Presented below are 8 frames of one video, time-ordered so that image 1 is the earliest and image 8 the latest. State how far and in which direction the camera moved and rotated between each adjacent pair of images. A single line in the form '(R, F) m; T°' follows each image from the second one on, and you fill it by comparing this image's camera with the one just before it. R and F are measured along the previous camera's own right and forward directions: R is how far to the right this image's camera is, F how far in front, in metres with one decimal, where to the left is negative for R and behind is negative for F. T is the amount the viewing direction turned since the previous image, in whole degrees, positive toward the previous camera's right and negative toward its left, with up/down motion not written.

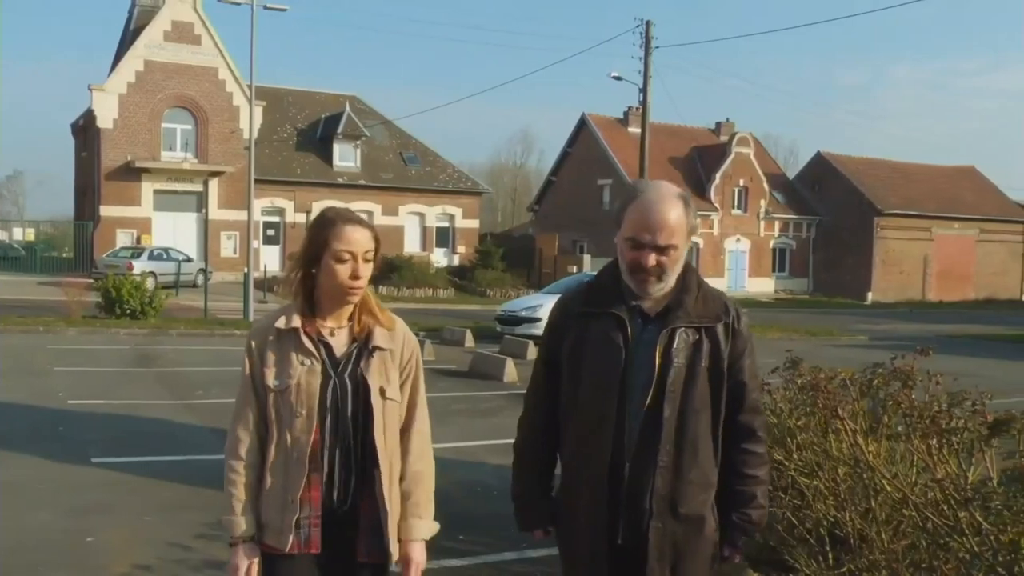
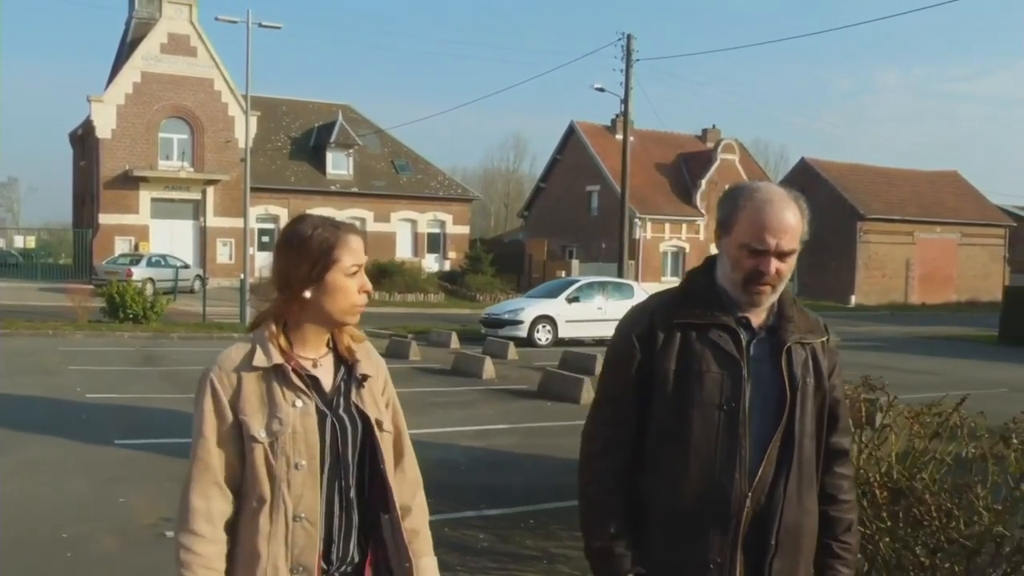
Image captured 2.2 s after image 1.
(+0.2, -1.1) m; 0°
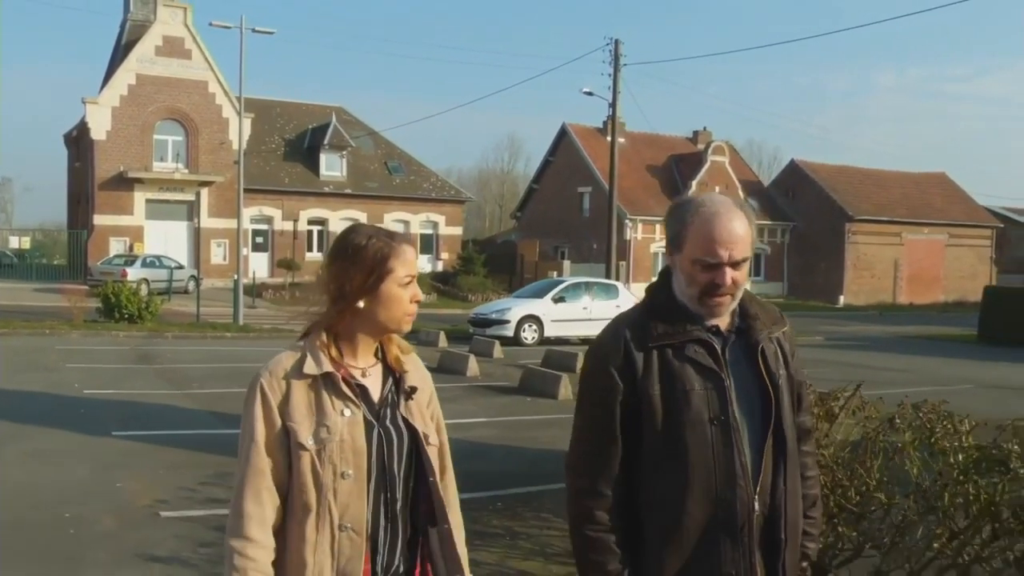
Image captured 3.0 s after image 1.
(+0.2, -0.5) m; 0°
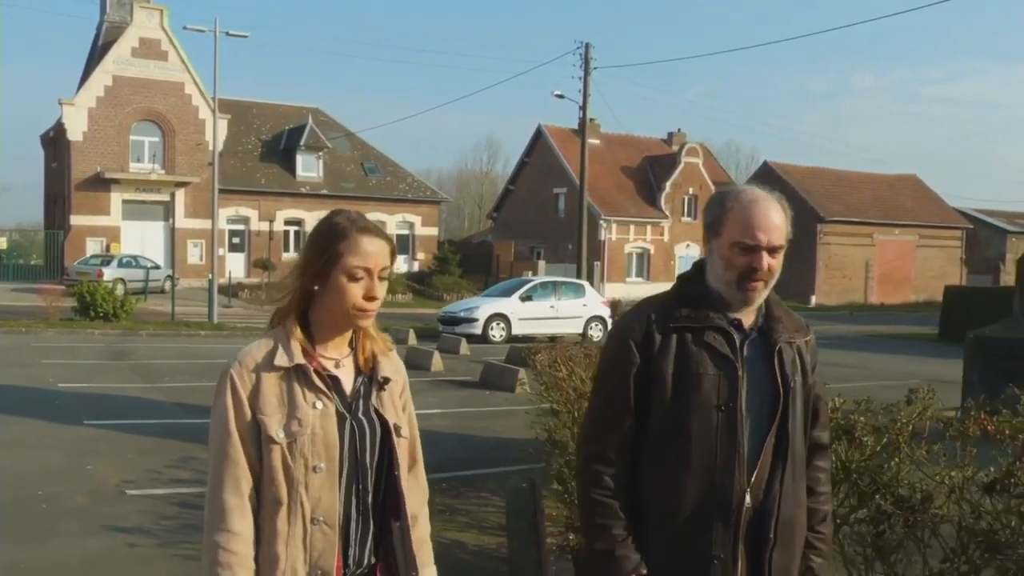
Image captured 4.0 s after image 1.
(+0.3, -0.5) m; +1°
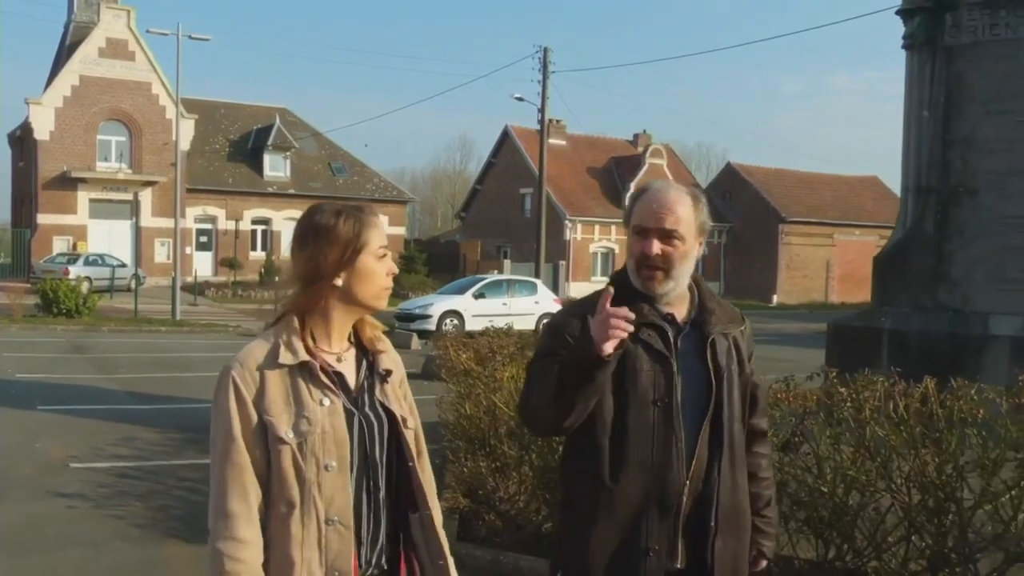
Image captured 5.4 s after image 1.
(+0.5, -0.8) m; +1°
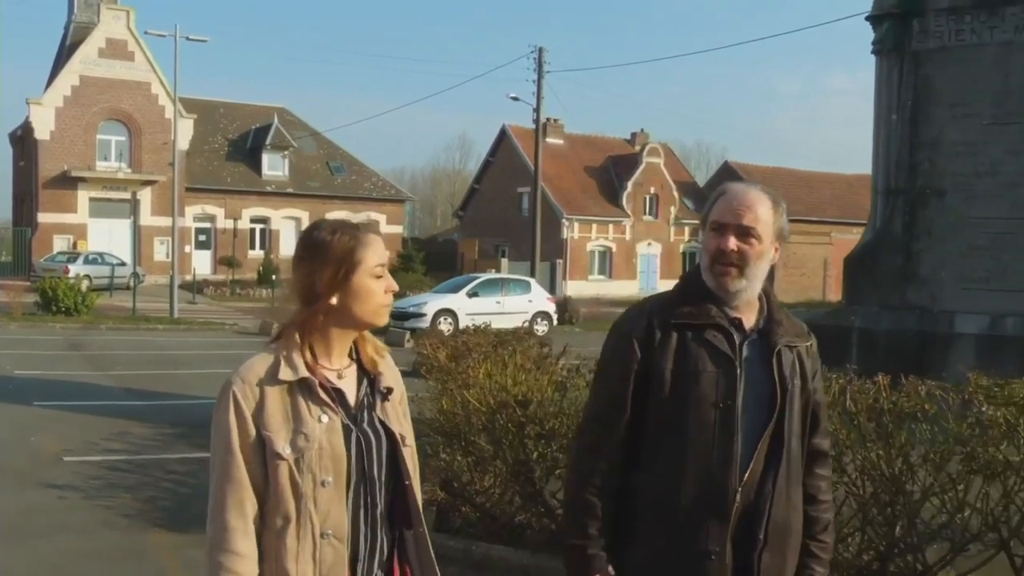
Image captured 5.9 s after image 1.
(+0.2, -0.3) m; 0°
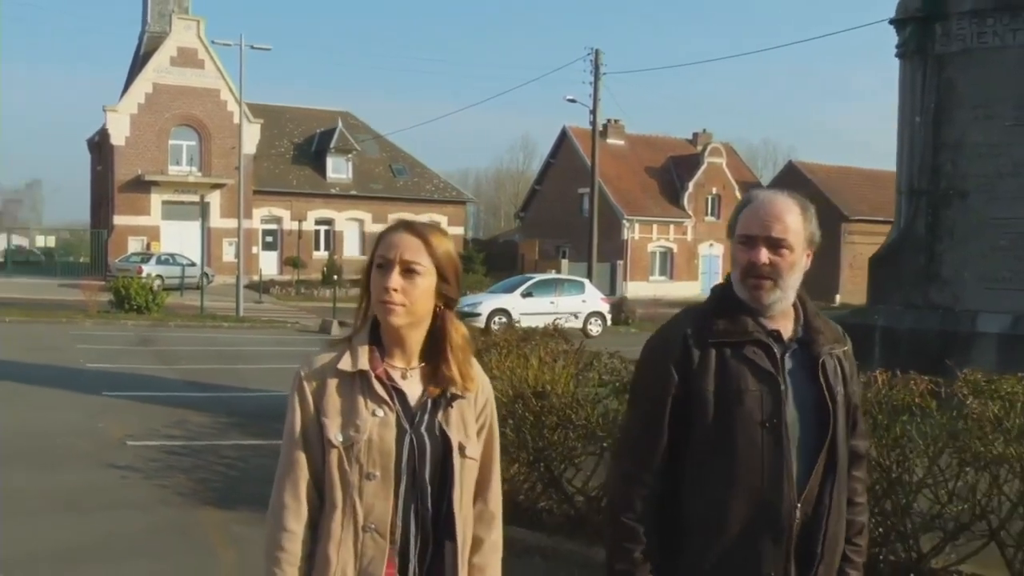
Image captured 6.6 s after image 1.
(+0.3, -0.4) m; -4°
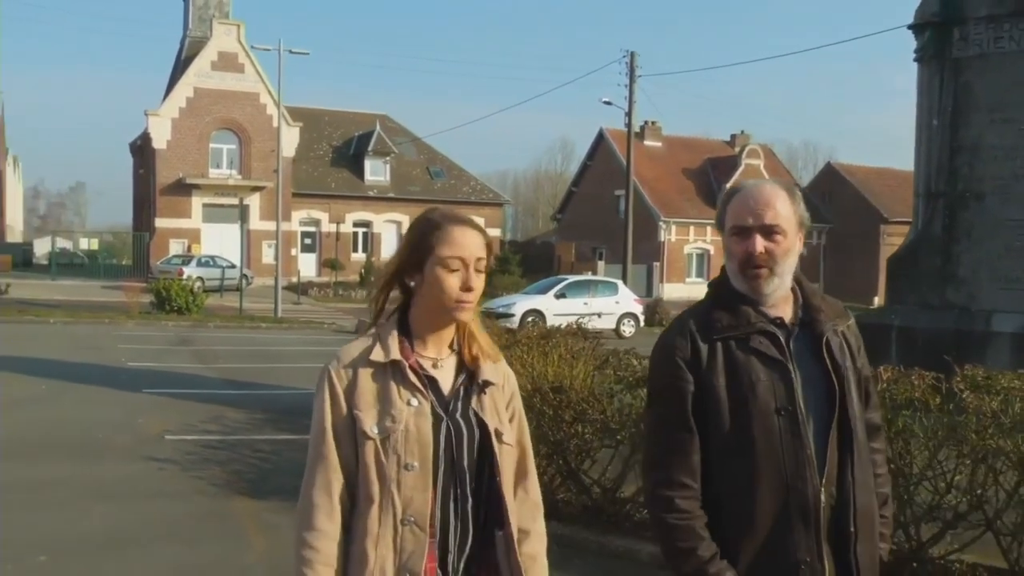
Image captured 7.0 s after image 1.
(+0.1, -0.2) m; -2°
